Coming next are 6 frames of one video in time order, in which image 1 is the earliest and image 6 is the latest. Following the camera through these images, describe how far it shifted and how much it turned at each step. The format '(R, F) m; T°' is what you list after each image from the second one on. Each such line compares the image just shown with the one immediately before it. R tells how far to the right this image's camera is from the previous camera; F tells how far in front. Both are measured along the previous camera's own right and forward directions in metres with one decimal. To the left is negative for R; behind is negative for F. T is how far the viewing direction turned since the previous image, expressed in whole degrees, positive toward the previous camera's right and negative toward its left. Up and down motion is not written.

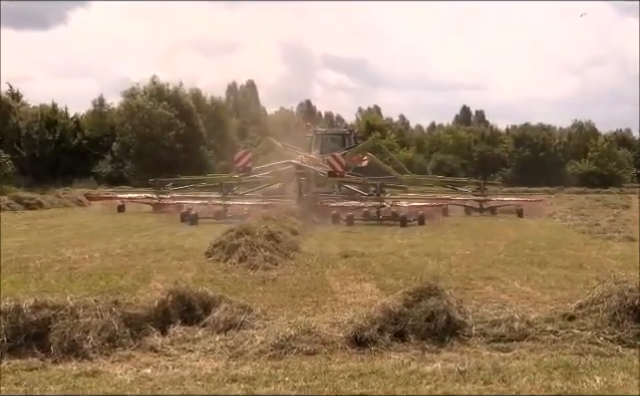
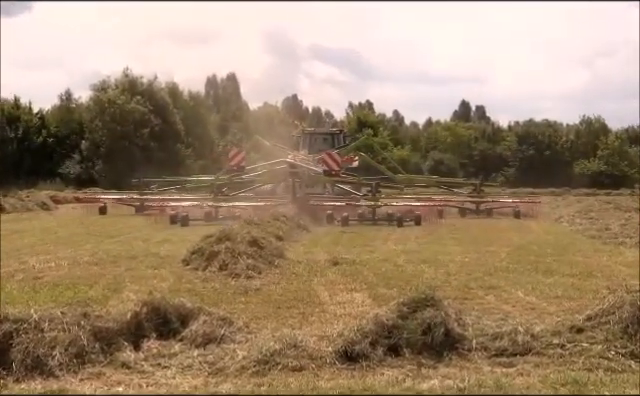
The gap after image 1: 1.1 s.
(+0.1, +0.8) m; +1°
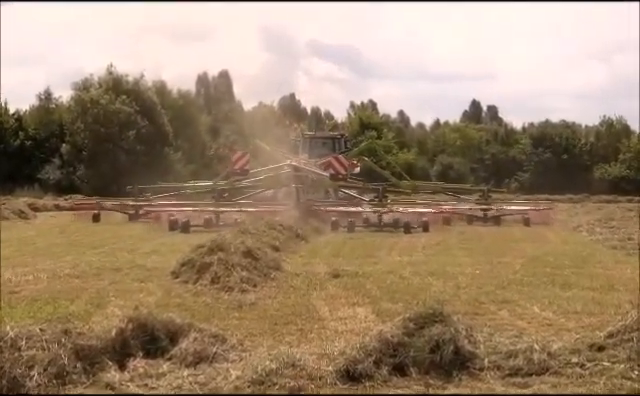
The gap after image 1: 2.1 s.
(0.0, +0.7) m; 0°
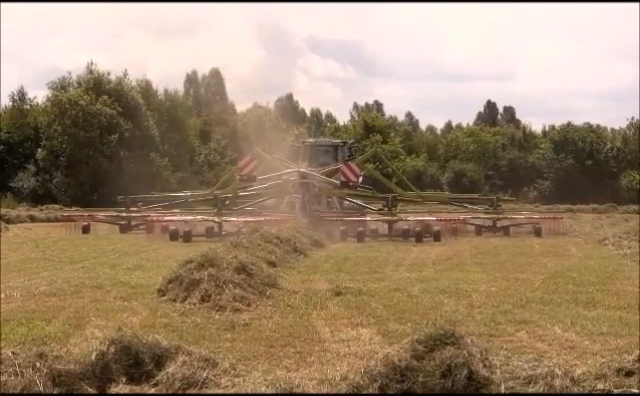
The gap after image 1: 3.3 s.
(0.0, +0.7) m; 0°
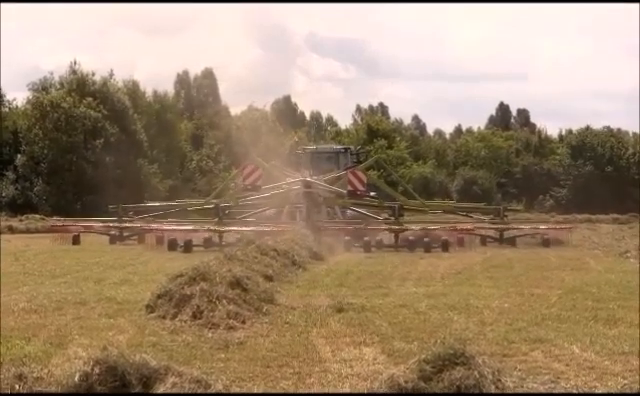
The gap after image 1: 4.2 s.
(0.0, +0.5) m; 0°
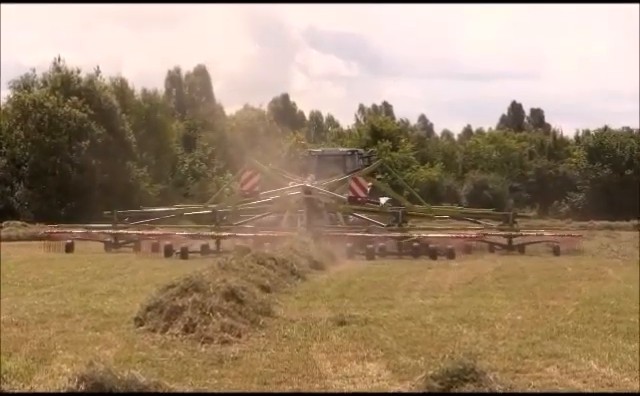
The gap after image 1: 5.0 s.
(0.0, +0.4) m; 0°
